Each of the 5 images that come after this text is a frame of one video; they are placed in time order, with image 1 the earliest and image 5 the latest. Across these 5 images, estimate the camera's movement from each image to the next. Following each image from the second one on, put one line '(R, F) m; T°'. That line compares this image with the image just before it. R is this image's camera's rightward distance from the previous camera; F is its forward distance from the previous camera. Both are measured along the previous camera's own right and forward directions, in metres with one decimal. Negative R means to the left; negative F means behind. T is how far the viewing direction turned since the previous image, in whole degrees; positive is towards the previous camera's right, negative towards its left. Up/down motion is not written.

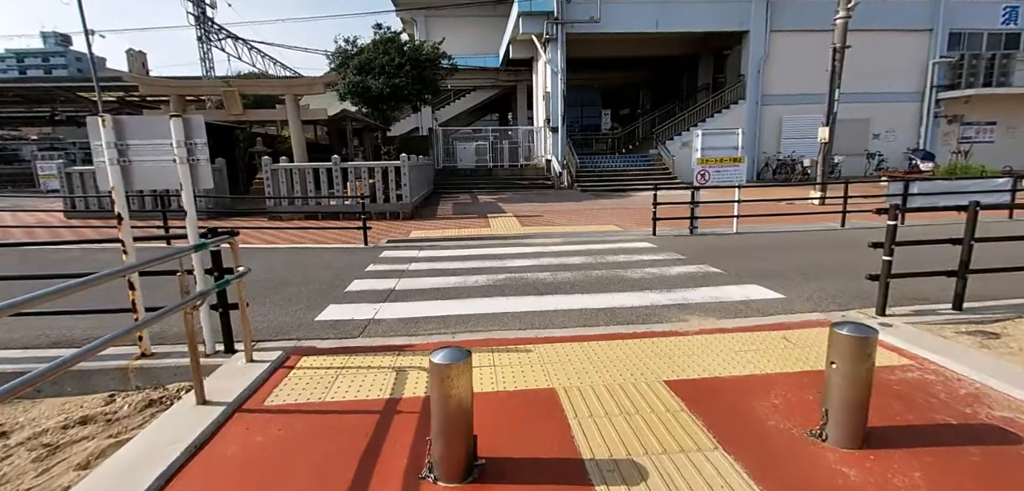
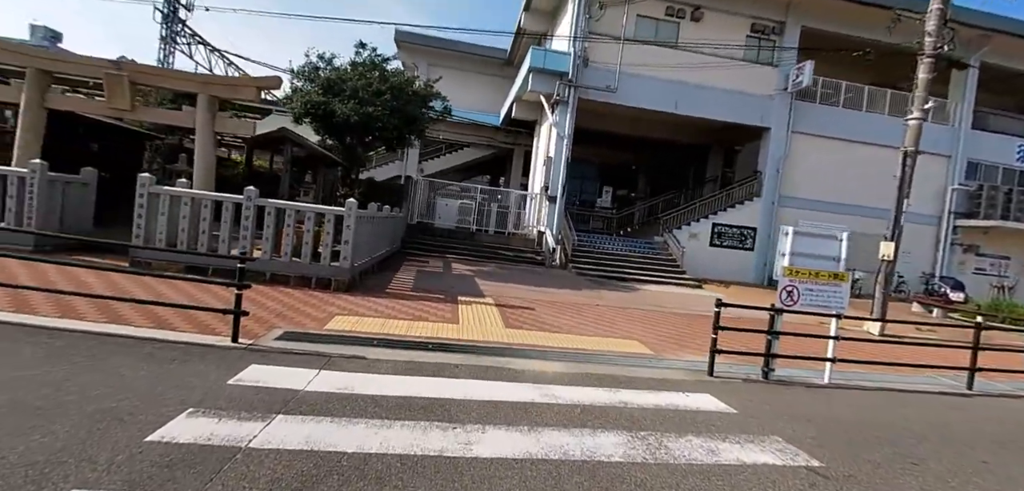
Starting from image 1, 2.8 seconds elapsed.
(-0.1, +2.9) m; +3°
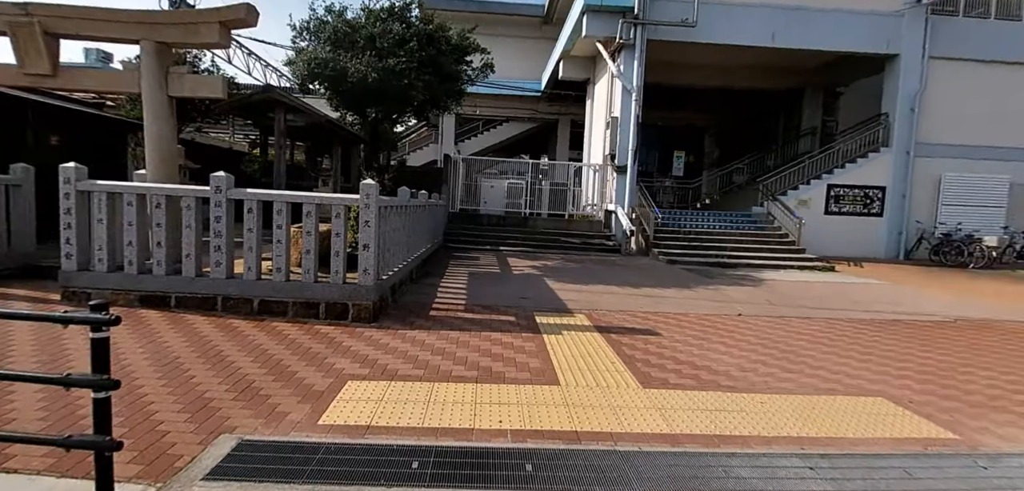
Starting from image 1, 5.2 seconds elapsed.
(-0.8, +2.9) m; -5°
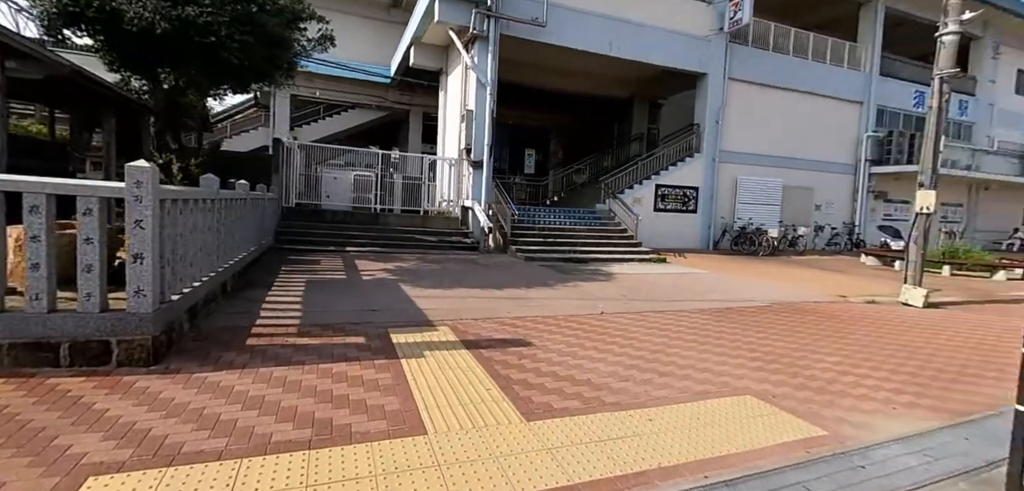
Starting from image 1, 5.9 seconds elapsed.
(0.0, +0.8) m; +18°
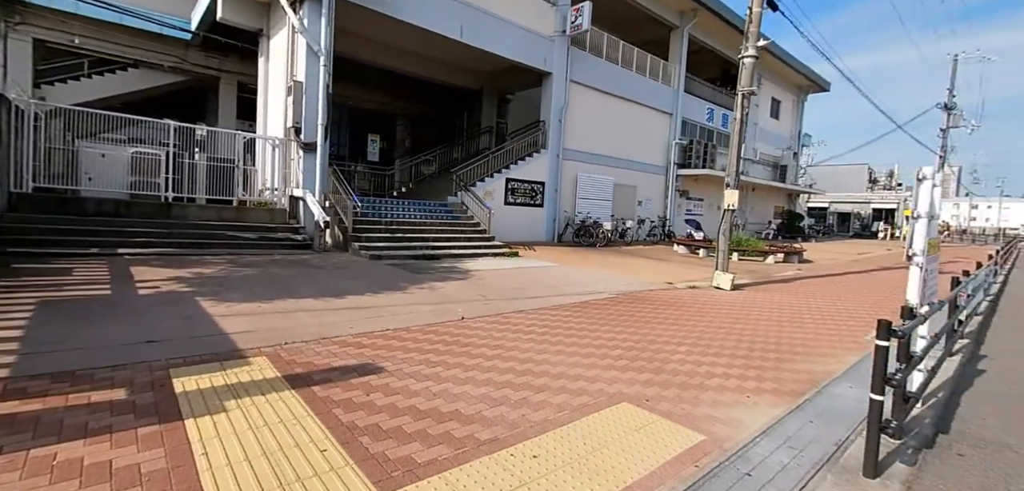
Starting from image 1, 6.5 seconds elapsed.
(0.0, +1.0) m; +19°
